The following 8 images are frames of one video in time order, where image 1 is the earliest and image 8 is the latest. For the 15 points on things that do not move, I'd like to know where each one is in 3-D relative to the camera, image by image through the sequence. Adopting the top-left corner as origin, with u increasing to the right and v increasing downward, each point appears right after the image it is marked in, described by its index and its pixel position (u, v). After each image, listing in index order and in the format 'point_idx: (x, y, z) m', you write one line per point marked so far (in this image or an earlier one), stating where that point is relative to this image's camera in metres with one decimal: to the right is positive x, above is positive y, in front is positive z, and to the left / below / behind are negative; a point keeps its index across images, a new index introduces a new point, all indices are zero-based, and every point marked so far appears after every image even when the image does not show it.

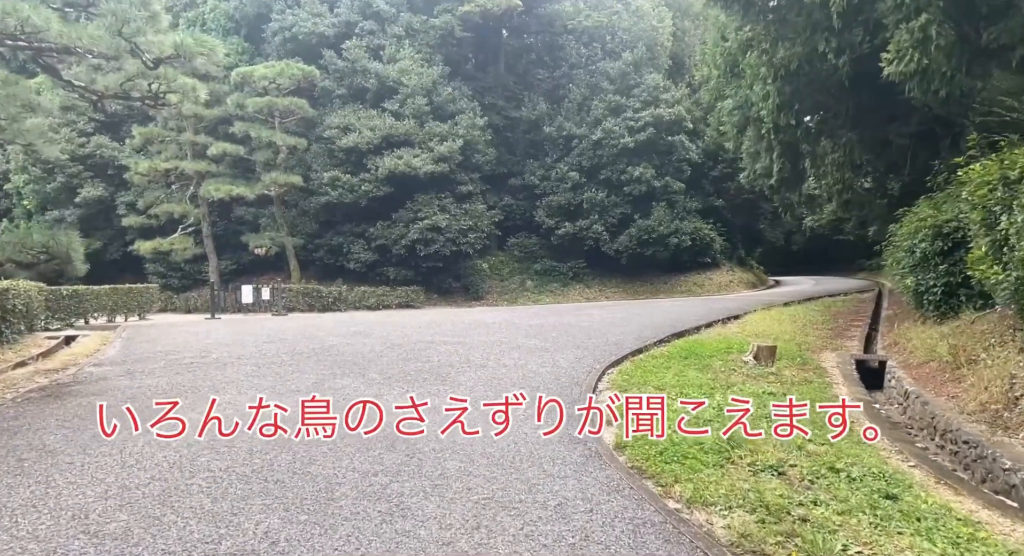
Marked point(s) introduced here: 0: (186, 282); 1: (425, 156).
0: (-10.0, -0.1, +17.9) m
1: (-2.6, +3.6, +17.3) m
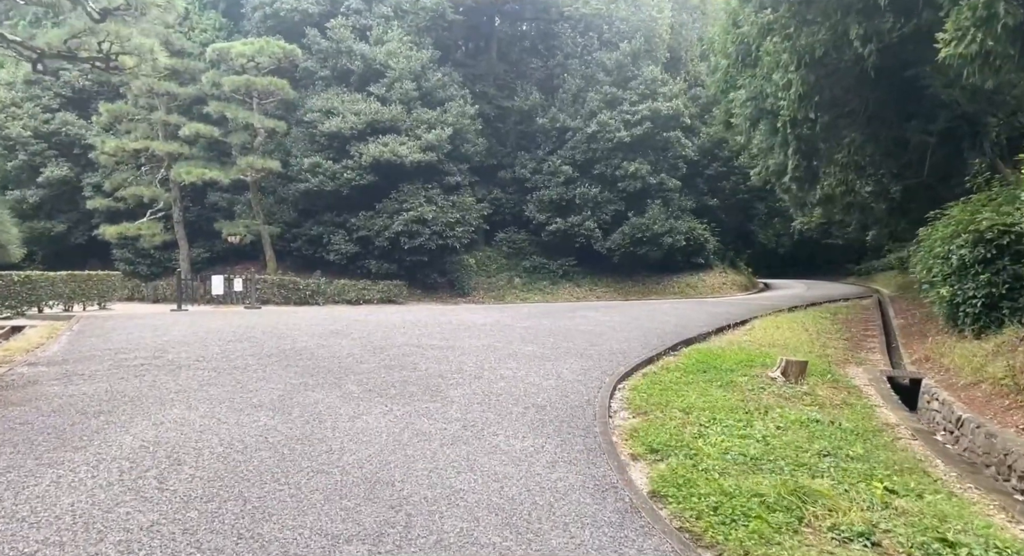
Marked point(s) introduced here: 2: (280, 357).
0: (-10.3, +0.2, +16.8) m
1: (-2.8, +3.7, +16.3) m
2: (-2.5, -0.9, +6.4) m
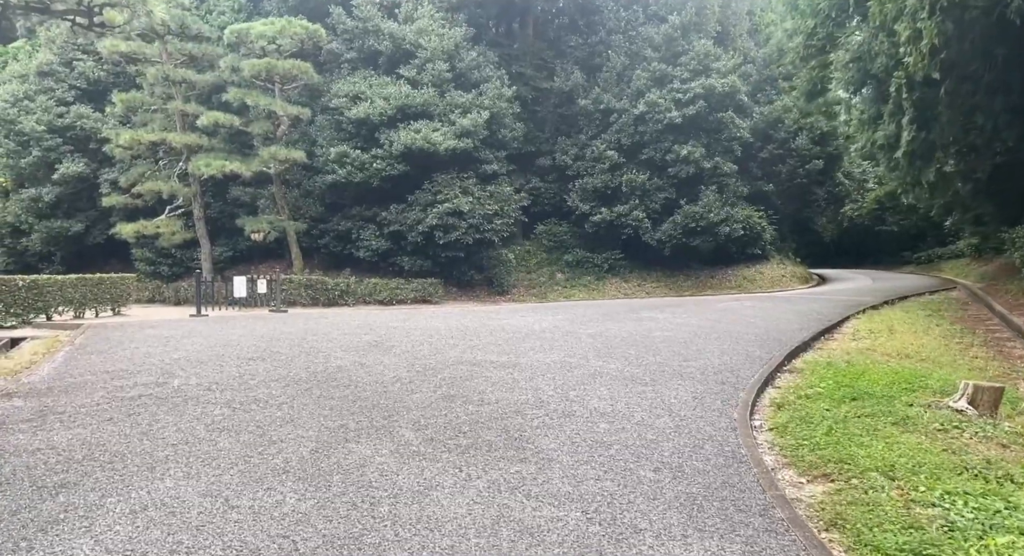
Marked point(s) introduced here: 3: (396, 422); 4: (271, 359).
0: (-9.1, +0.2, +15.8) m
1: (-1.7, +3.8, +15.0) m
2: (-1.8, -0.9, +5.1) m
3: (-0.8, -1.0, +4.1) m
4: (-2.5, -0.9, +6.1) m
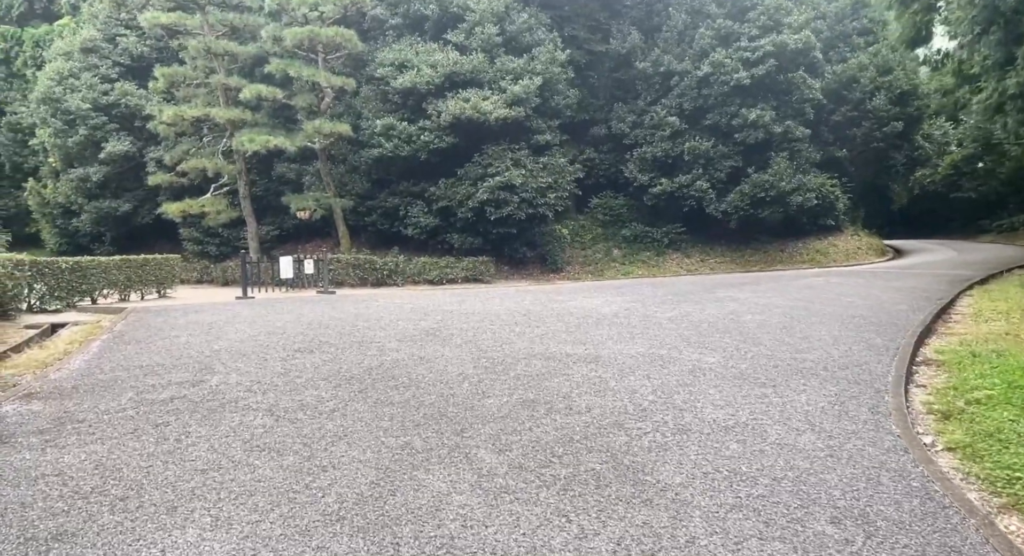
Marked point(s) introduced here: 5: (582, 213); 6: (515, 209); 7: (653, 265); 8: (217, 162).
0: (-7.7, +0.8, +15.6) m
1: (-0.4, +4.3, +14.0) m
2: (-1.1, -0.8, +4.4) m
3: (-0.2, -0.9, +3.3) m
4: (-1.8, -0.7, +5.4) m
5: (+2.2, +2.1, +18.6) m
6: (+0.1, +1.6, +13.8) m
7: (+4.1, +0.4, +16.8) m
8: (-6.7, +2.6, +13.2) m
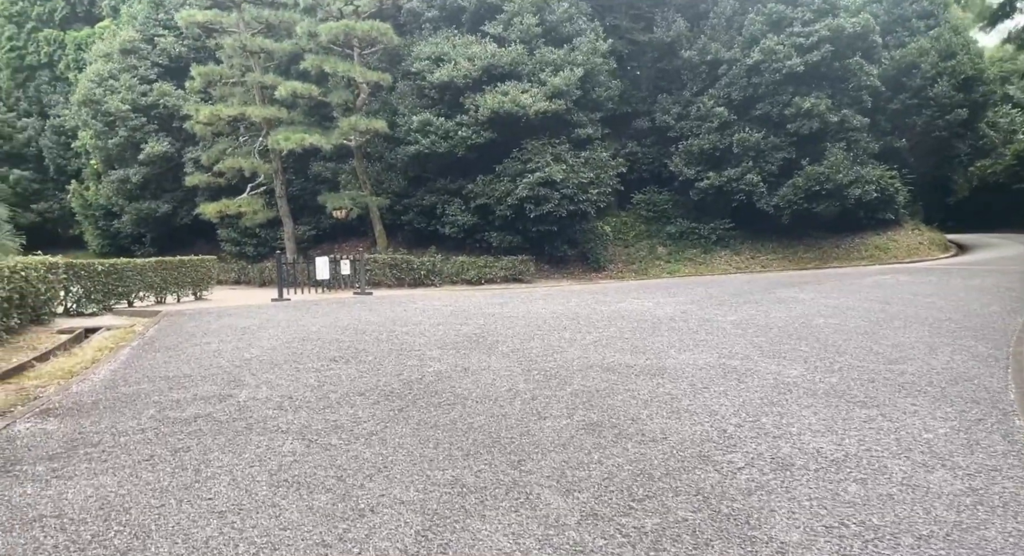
0: (-6.6, +0.7, +15.5) m
1: (+0.6, +4.3, +13.5) m
2: (-0.7, -0.8, +3.9) m
3: (+0.1, -0.9, +2.8) m
4: (-1.3, -0.7, +5.0) m
5: (+3.4, +2.1, +17.9) m
6: (+1.0, +1.6, +13.3) m
7: (+5.2, +0.4, +16.0) m
8: (-5.8, +2.6, +13.1) m
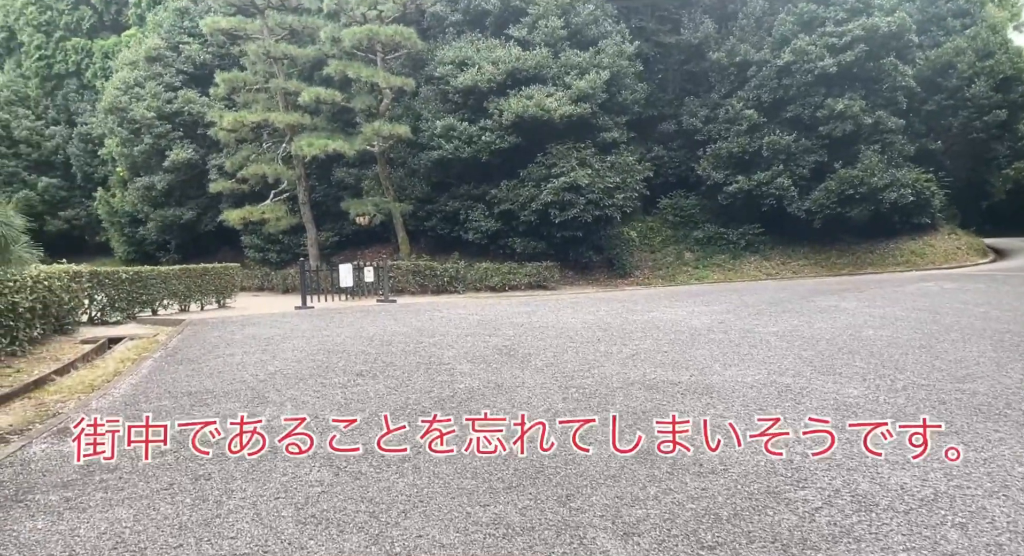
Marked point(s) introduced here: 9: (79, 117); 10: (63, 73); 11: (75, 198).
0: (-6.0, +0.6, +15.4) m
1: (+1.1, +4.2, +13.3) m
2: (-0.5, -0.9, +3.7) m
3: (+0.3, -1.0, +2.5) m
4: (-1.1, -0.8, +4.8) m
5: (+4.1, +1.9, +17.5) m
6: (+1.5, +1.5, +13.0) m
7: (+5.8, +0.2, +15.6) m
8: (-5.3, +2.5, +13.0) m
9: (-14.0, +5.2, +18.7) m
10: (-15.3, +7.0, +19.6) m
11: (-14.2, +2.6, +18.8) m
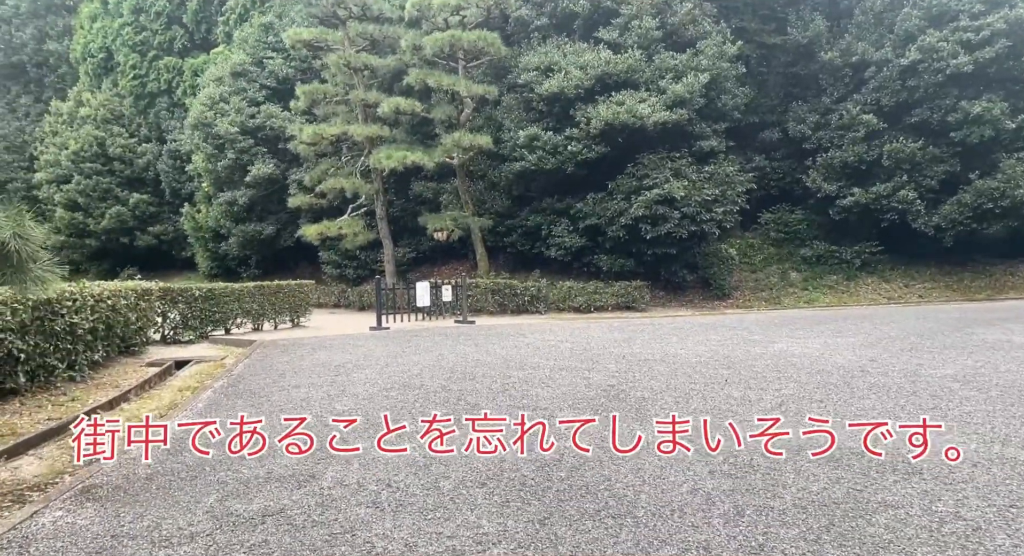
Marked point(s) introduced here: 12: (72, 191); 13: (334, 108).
0: (-3.9, +0.1, +15.1) m
1: (+3.0, +3.7, +12.2) m
2: (+0.2, -1.0, +2.7) m
3: (+0.8, -1.1, +1.5) m
4: (-0.3, -1.0, +3.9) m
5: (+6.5, +1.3, +16.0) m
6: (+3.3, +1.0, +11.8) m
7: (+7.9, -0.3, +13.8) m
8: (-3.4, +2.1, +12.7) m
9: (-11.3, +4.7, +19.5) m
10: (-12.5, +6.5, +20.5) m
11: (-11.6, +2.2, +19.5) m
12: (-14.1, +2.8, +18.5) m
13: (-3.9, +3.7, +12.8) m
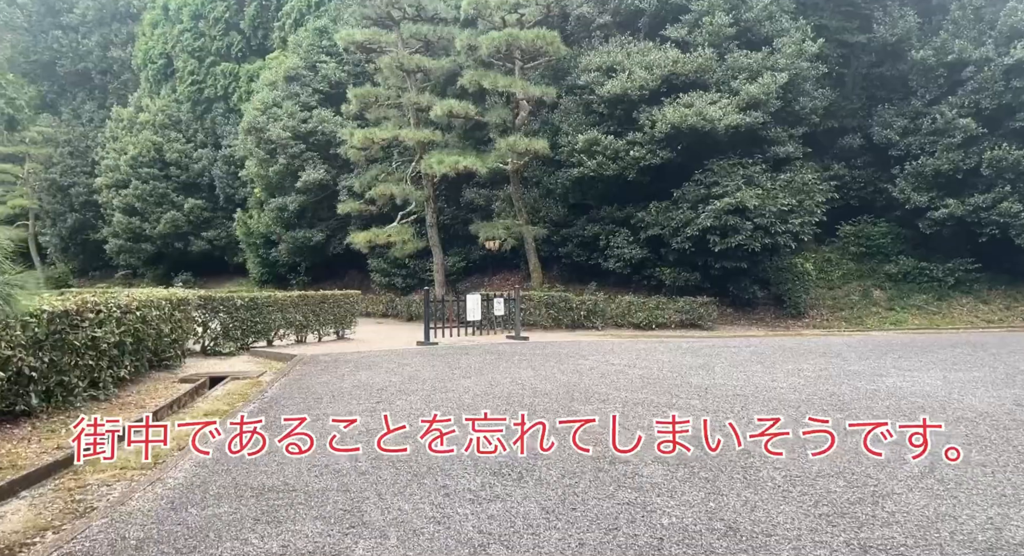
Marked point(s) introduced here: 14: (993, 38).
0: (-2.5, -0.1, +14.6) m
1: (+4.1, +3.4, +11.2) m
2: (+0.5, -1.2, +1.9) m
3: (+1.0, -1.2, +0.6) m
4: (+0.1, -1.1, +3.2) m
5: (+7.9, +0.9, +14.7) m
6: (+4.4, +0.7, +10.8) m
7: (+9.0, -0.8, +12.4) m
8: (-2.2, +1.9, +12.2) m
9: (-9.5, +4.6, +19.7) m
10: (-10.5, +6.4, +20.9) m
11: (-9.8, +2.0, +19.7) m
12: (-12.4, +2.7, +18.9) m
13: (-2.7, +3.5, +12.4) m
14: (+10.6, +5.4, +12.9) m
